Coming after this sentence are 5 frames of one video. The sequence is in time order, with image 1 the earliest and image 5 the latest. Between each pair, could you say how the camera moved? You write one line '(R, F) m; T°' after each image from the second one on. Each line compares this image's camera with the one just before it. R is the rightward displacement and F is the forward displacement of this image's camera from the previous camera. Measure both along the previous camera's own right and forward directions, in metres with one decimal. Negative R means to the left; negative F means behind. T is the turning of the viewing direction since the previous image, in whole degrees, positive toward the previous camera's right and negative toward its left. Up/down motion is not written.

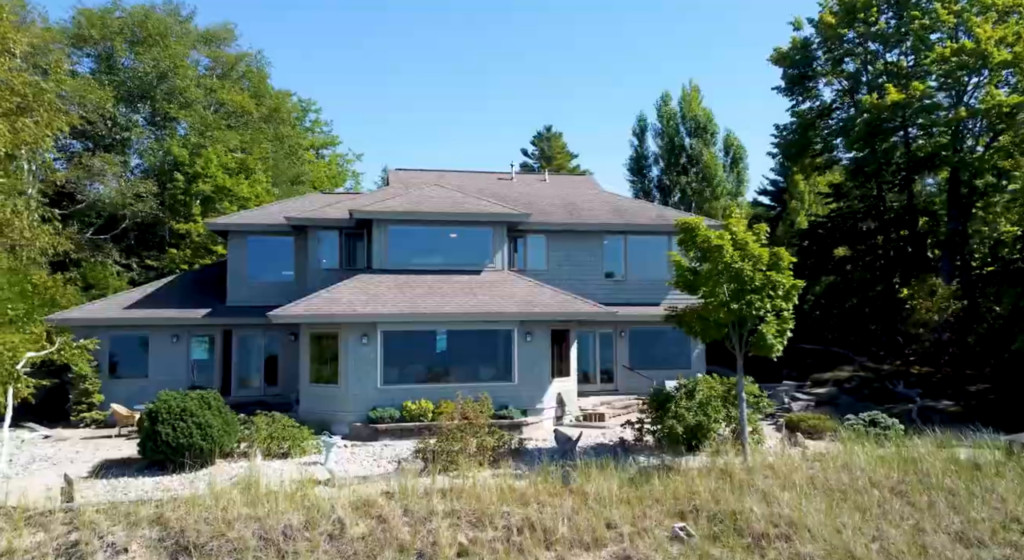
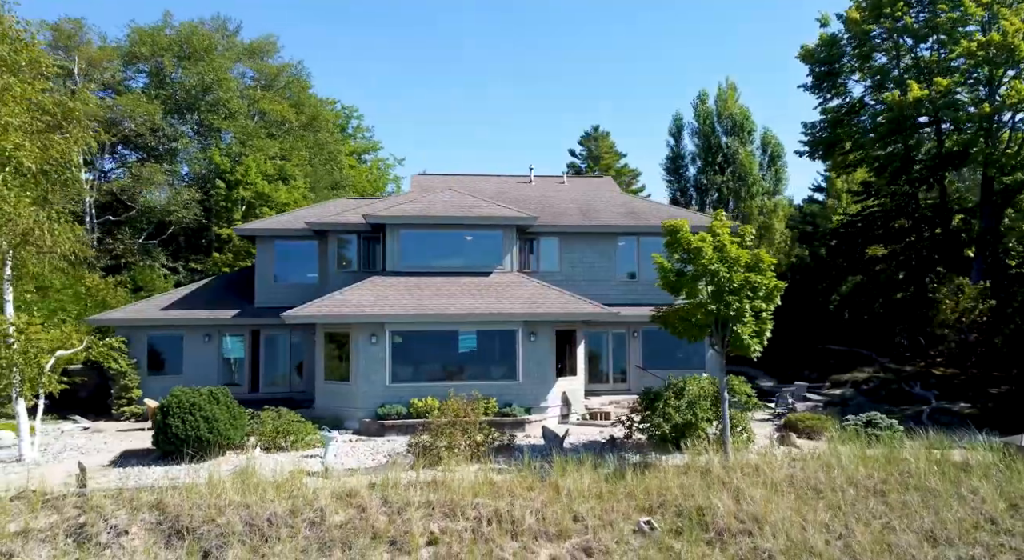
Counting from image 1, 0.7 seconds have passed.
(+1.6, -0.6) m; -5°
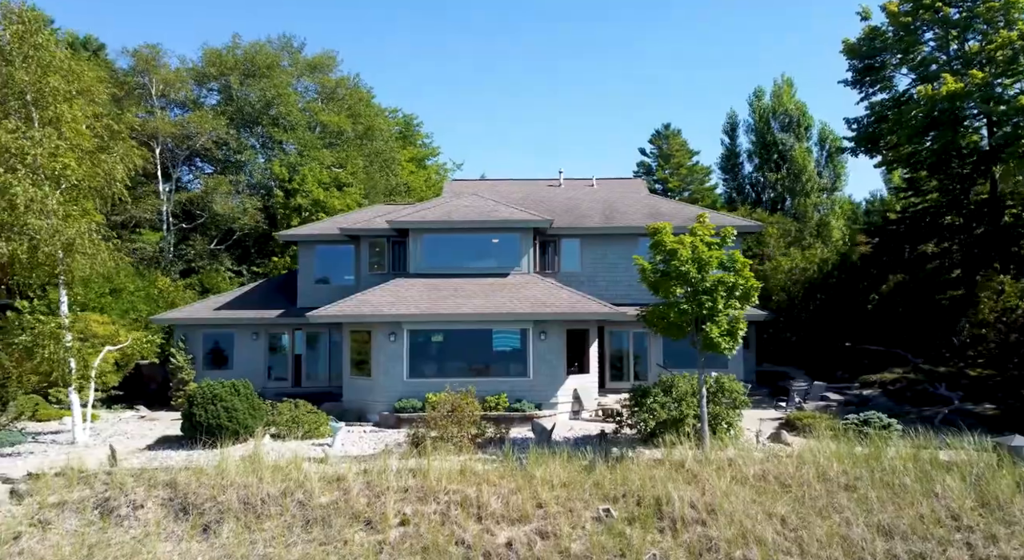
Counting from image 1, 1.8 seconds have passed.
(+2.3, -0.9) m; -7°
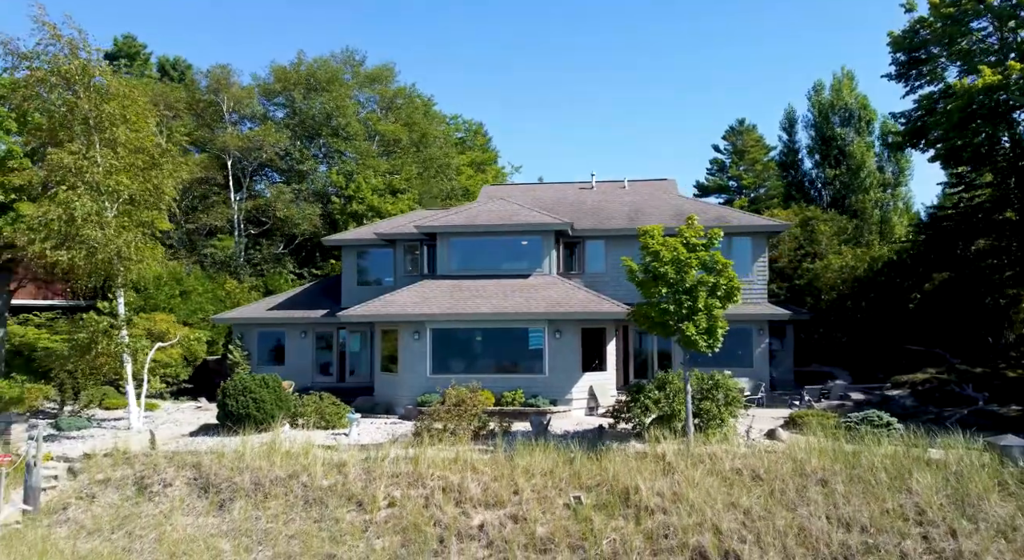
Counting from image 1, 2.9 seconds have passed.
(+2.2, -0.9) m; -7°
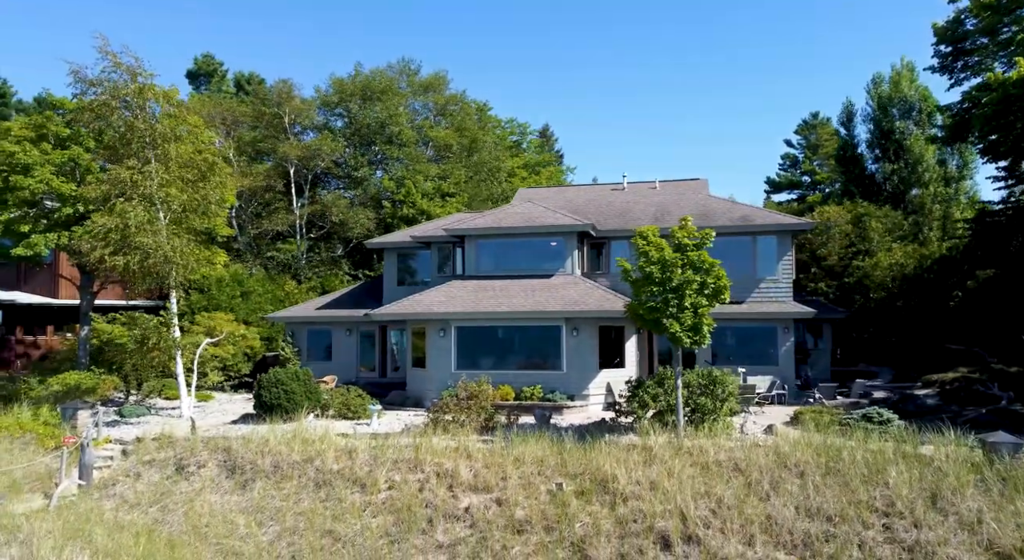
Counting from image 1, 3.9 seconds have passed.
(+2.0, -0.9) m; -6°
